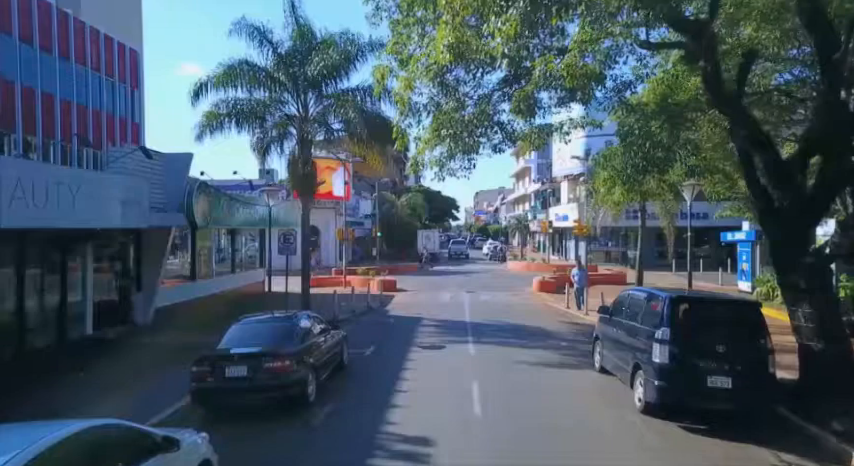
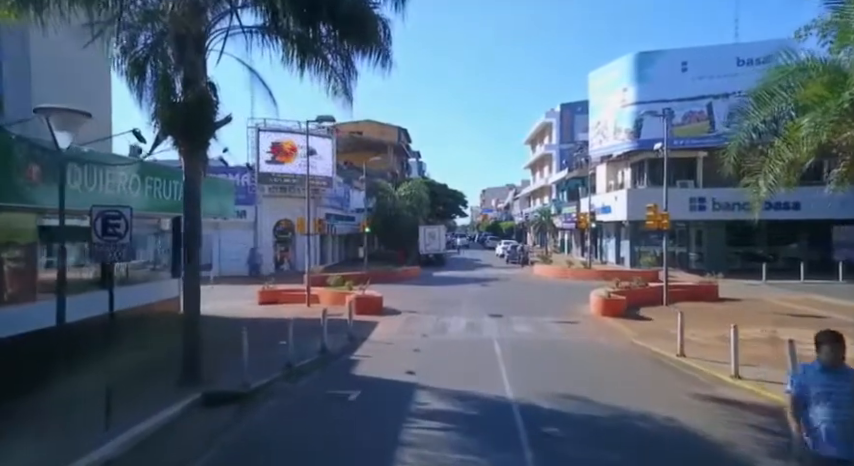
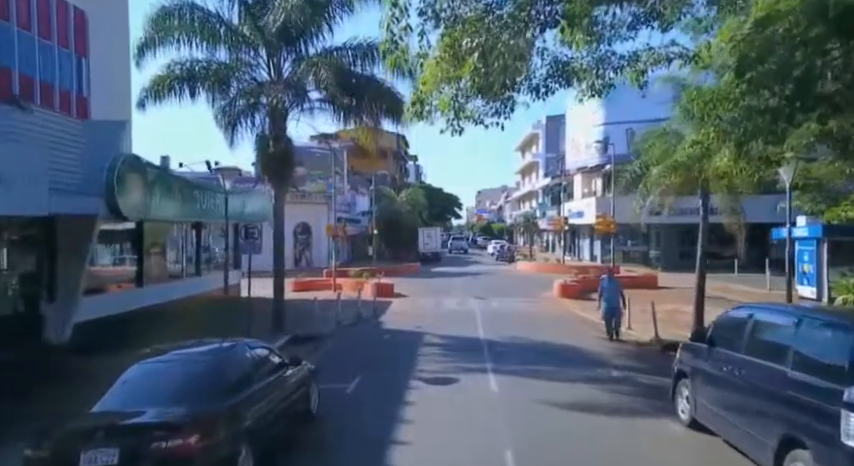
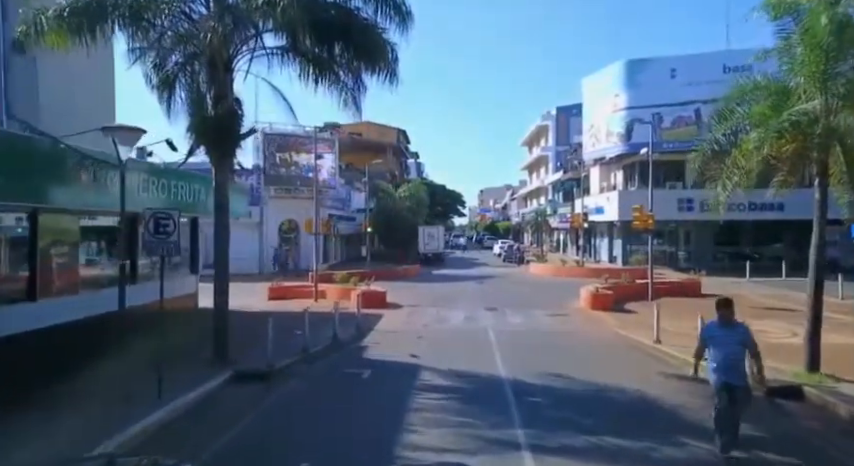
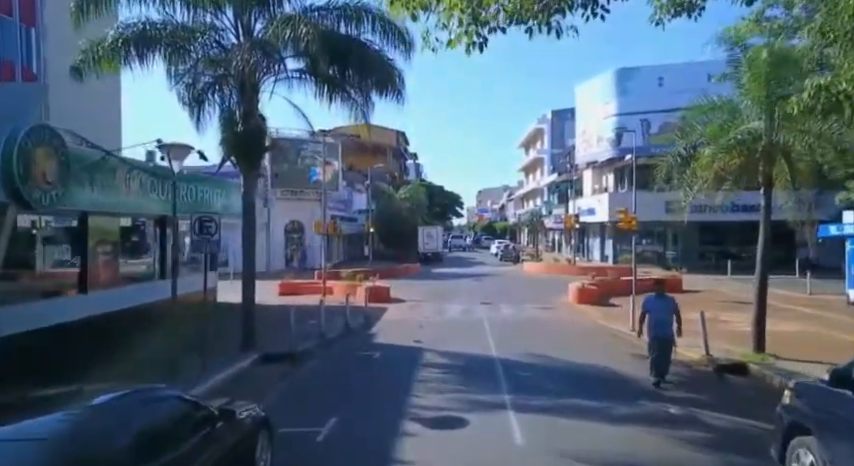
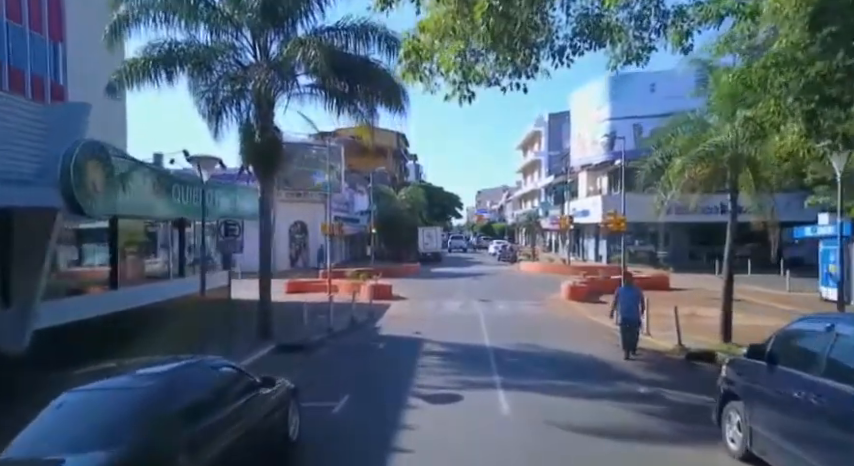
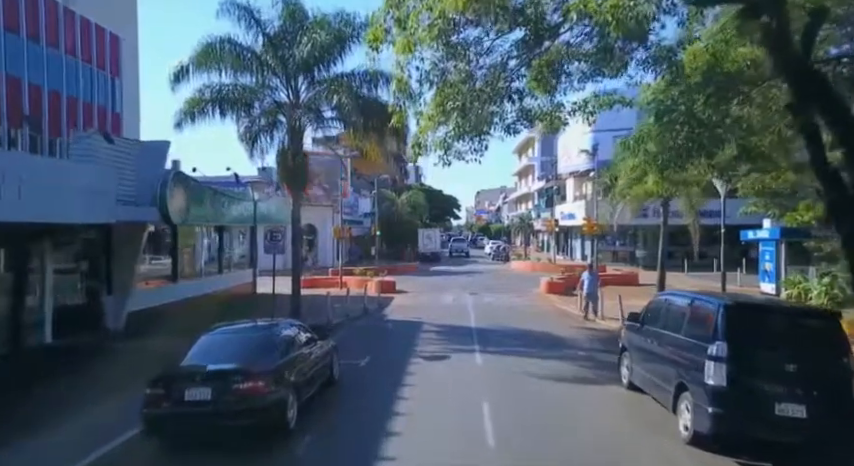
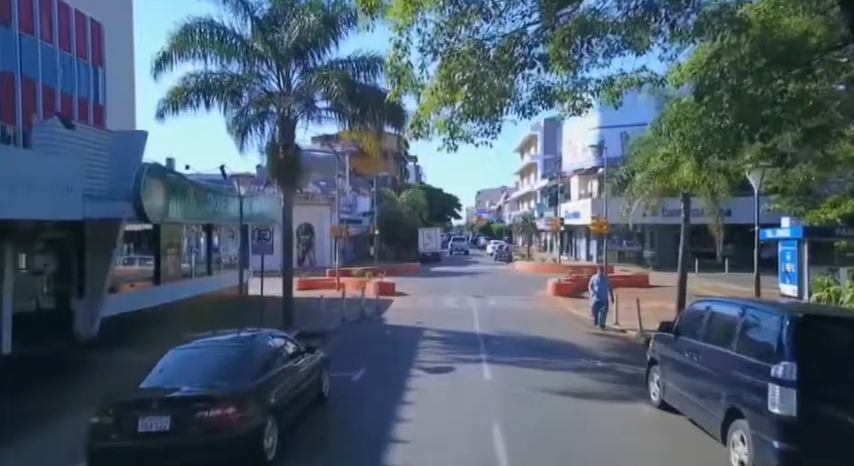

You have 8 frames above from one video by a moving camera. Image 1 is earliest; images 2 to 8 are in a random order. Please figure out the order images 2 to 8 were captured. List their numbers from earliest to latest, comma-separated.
7, 8, 3, 6, 5, 4, 2
